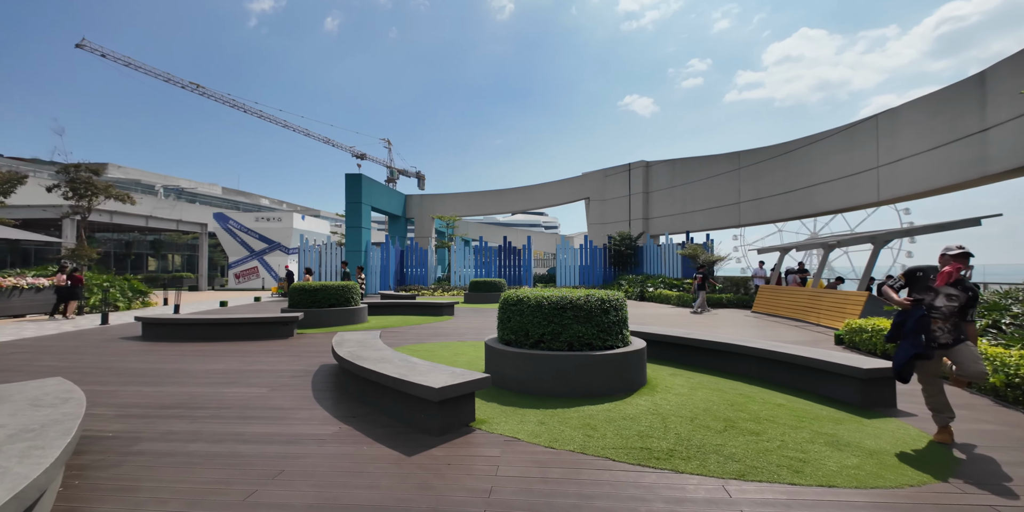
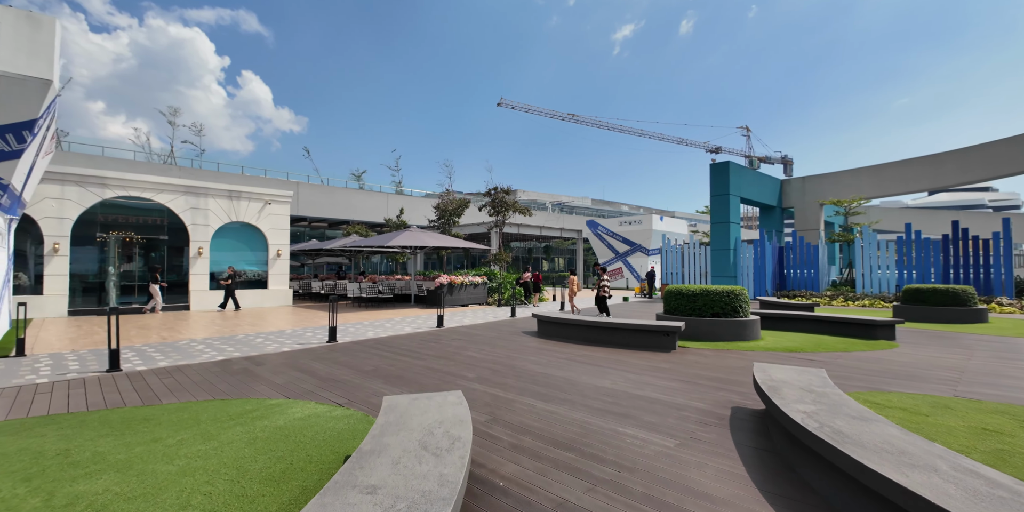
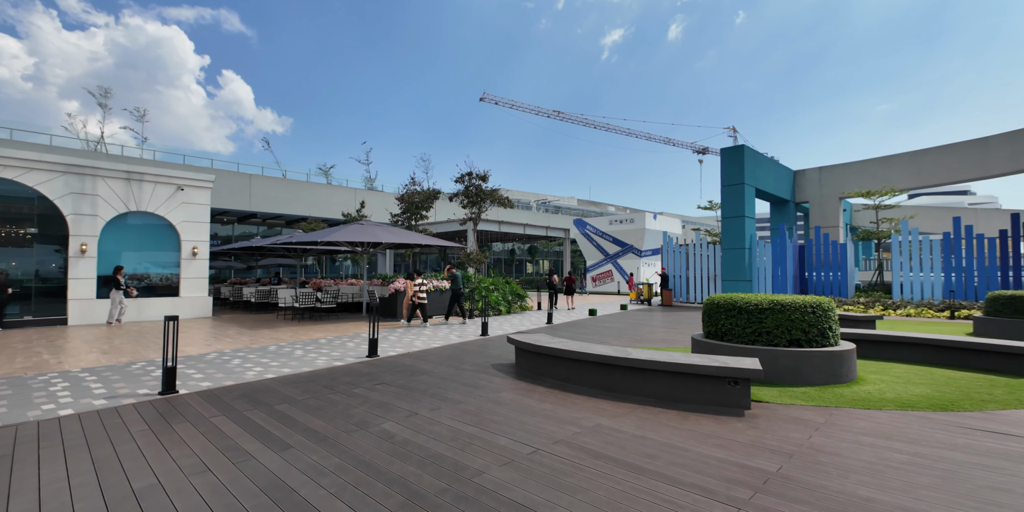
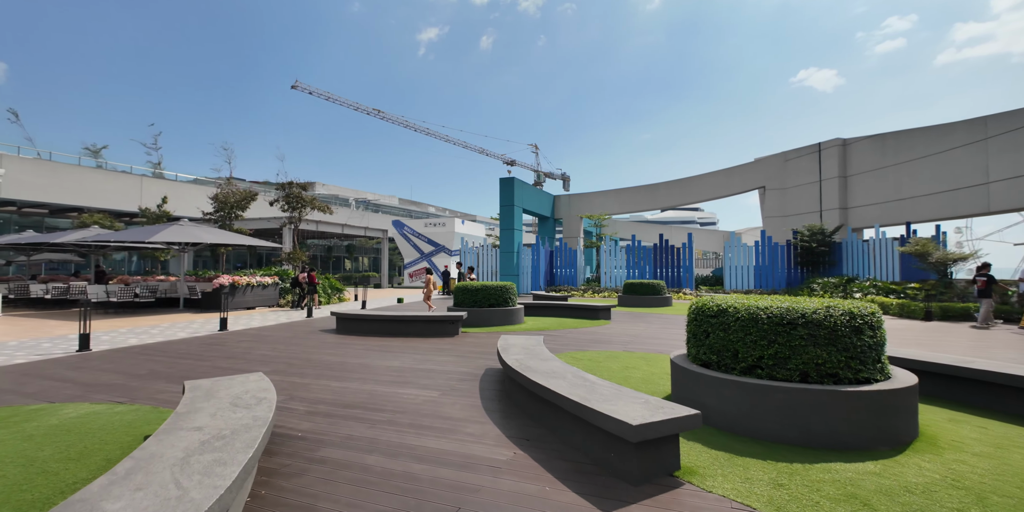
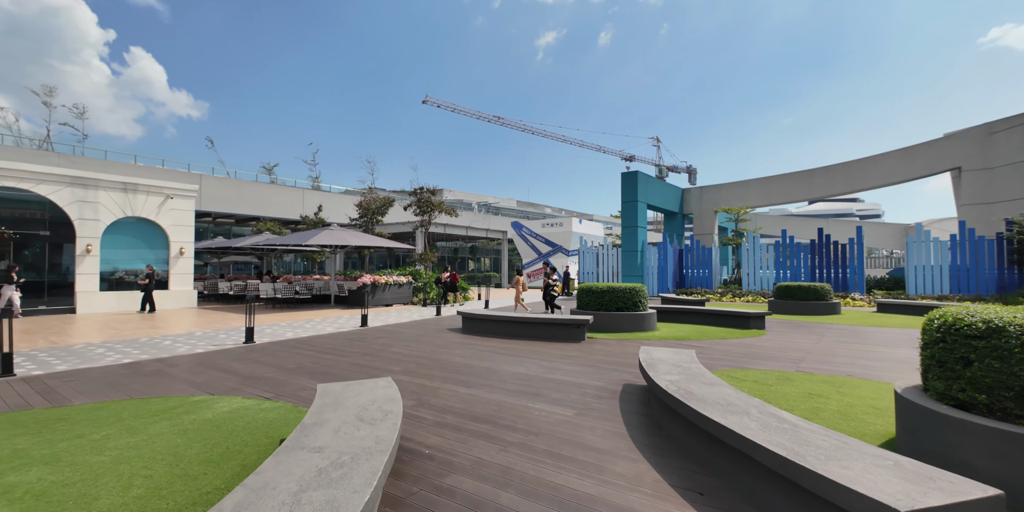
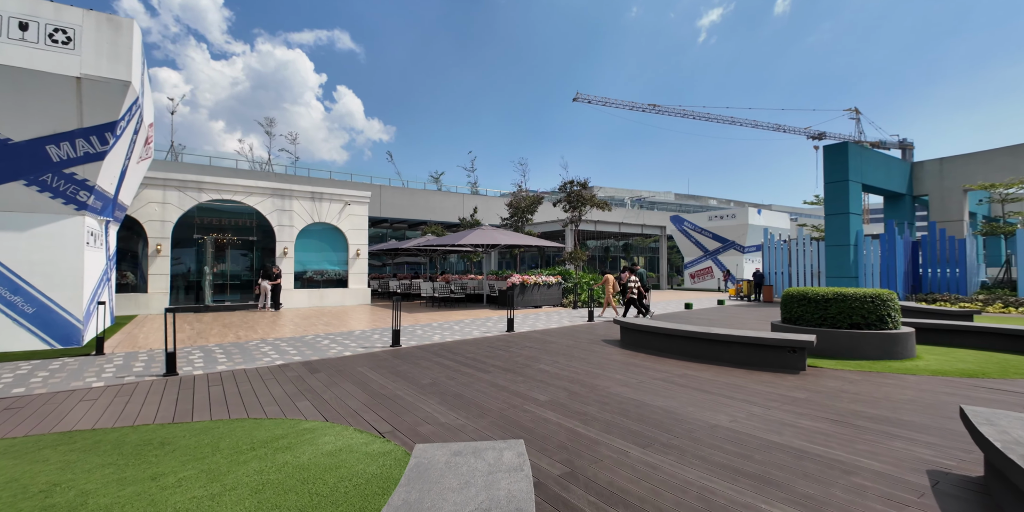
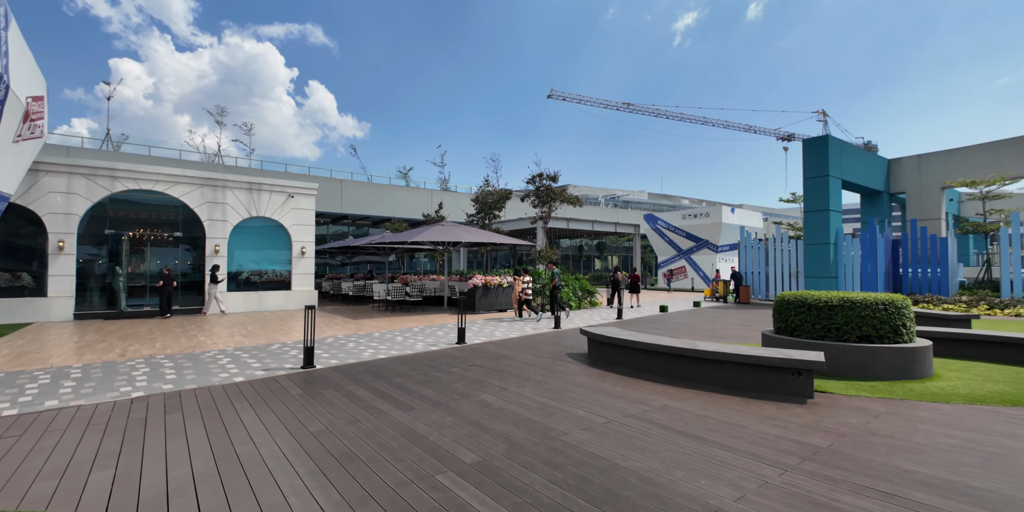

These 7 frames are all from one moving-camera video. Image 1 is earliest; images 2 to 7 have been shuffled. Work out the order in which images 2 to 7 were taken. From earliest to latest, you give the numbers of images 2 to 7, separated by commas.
4, 5, 2, 6, 7, 3
